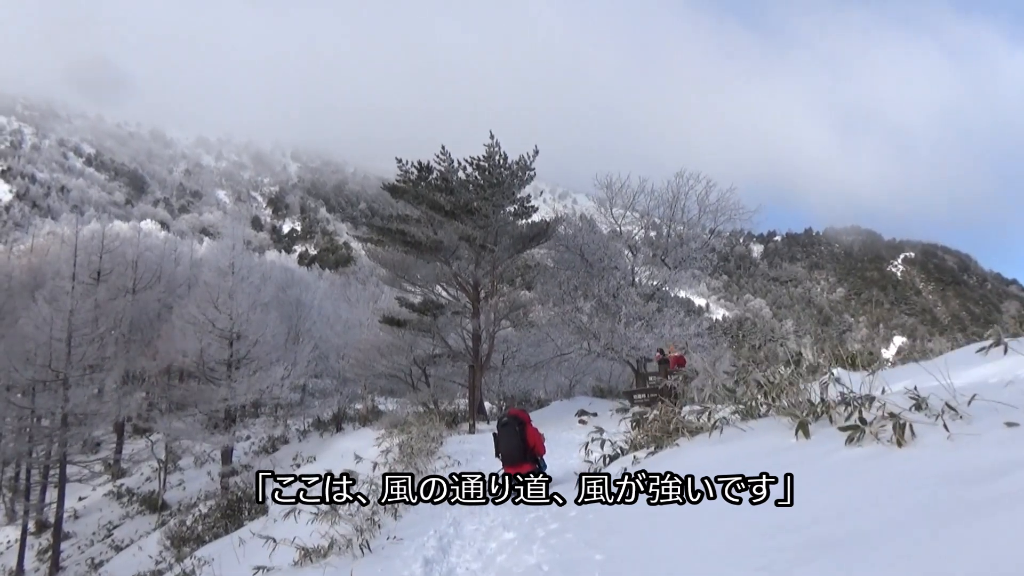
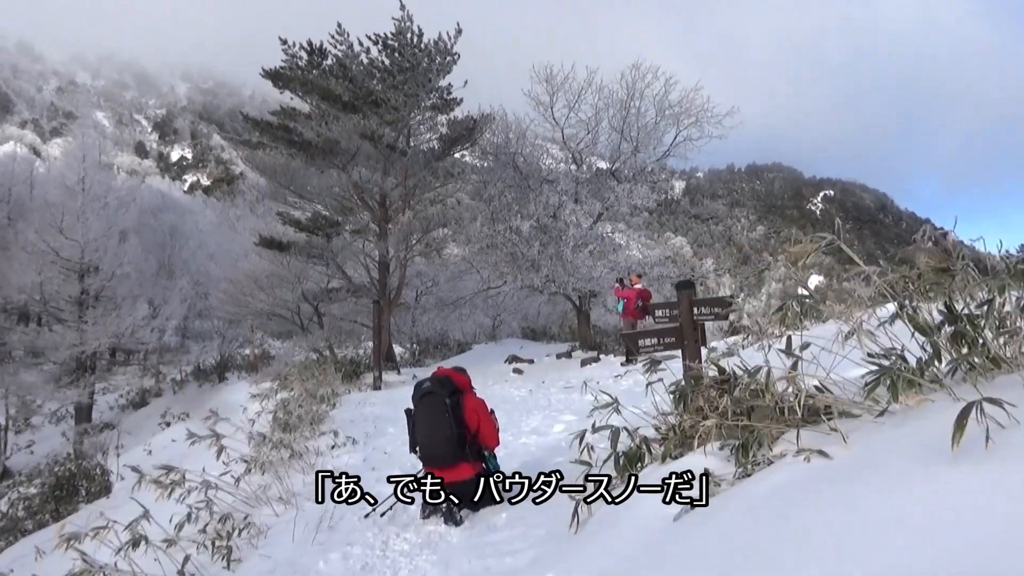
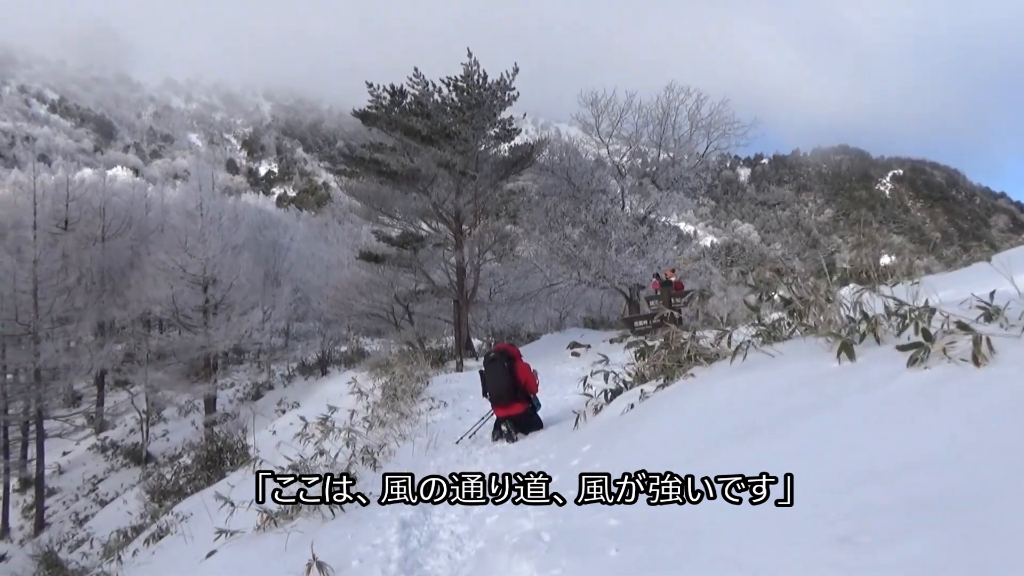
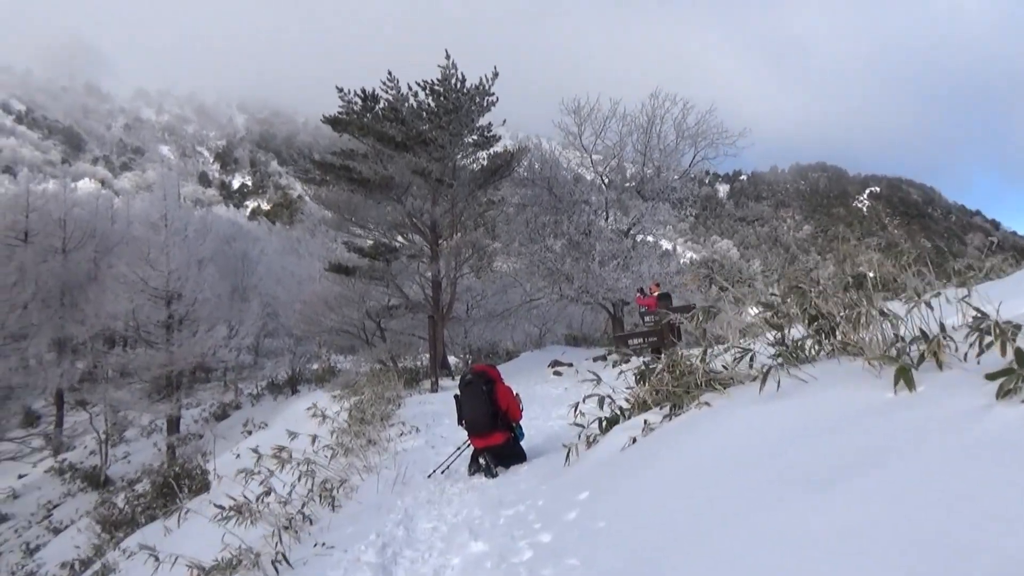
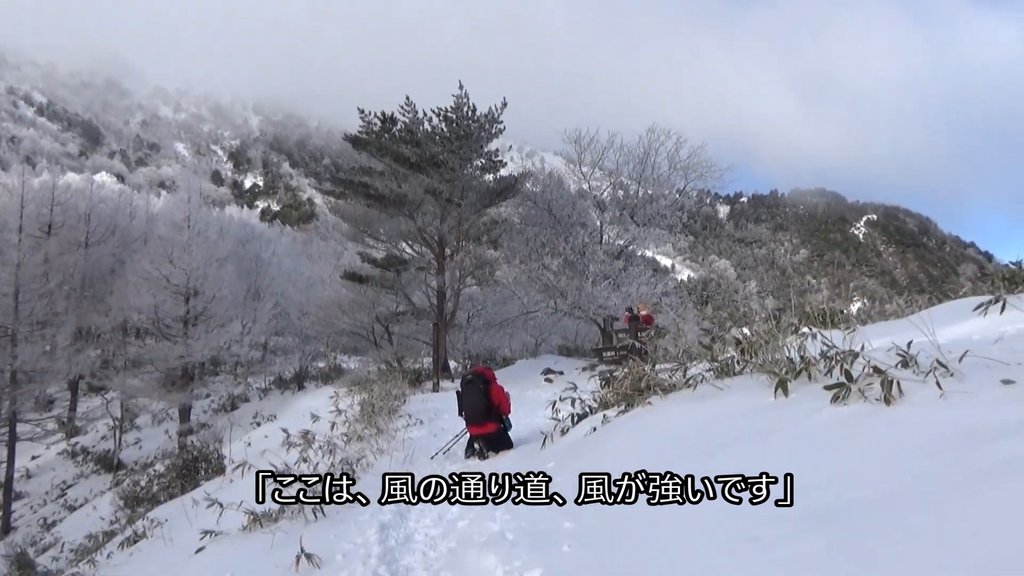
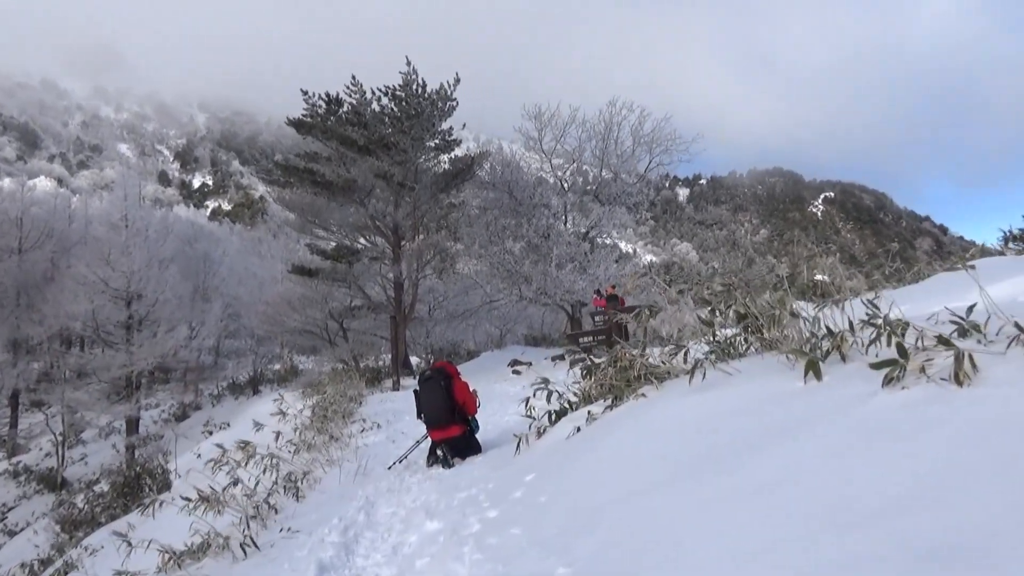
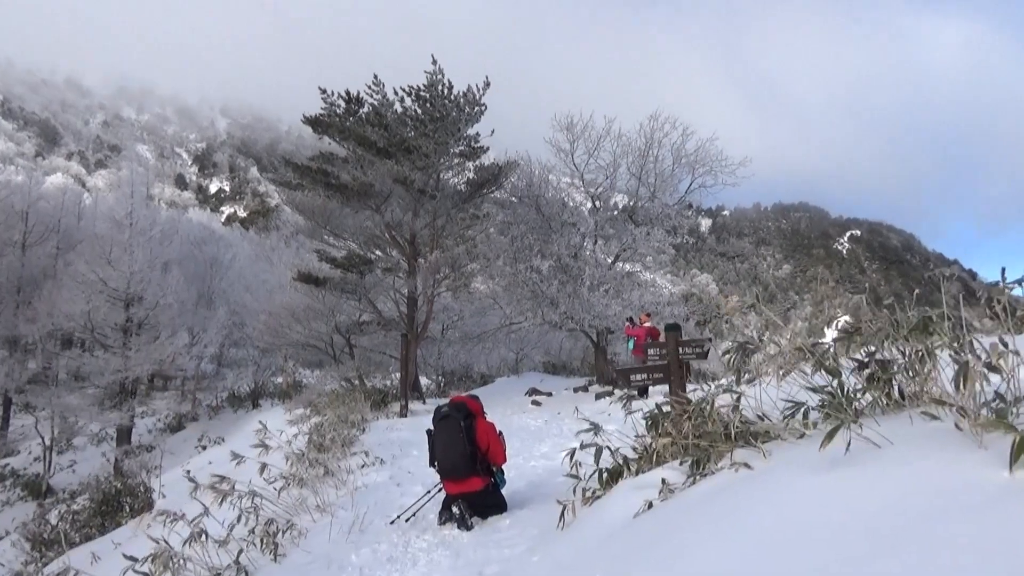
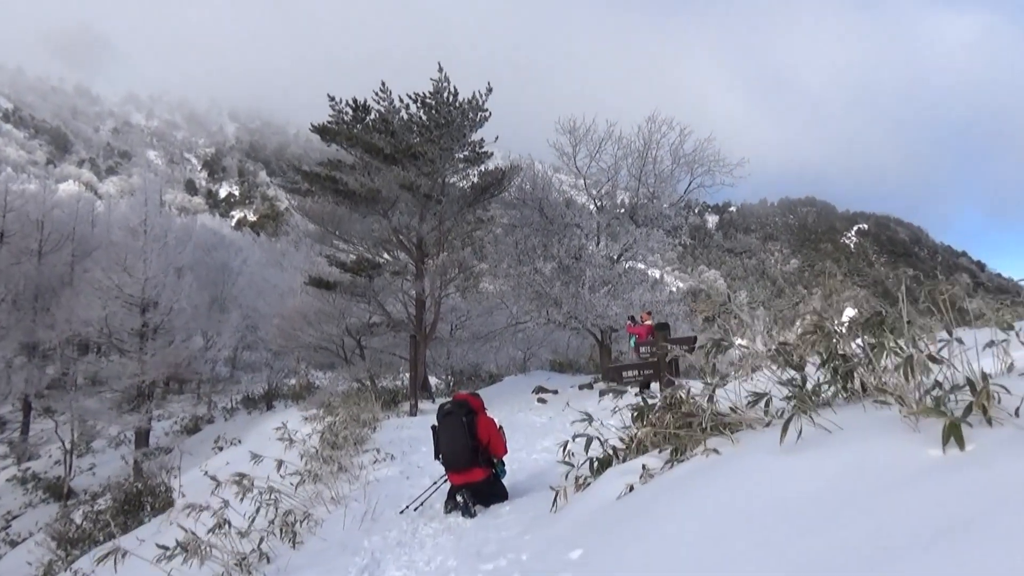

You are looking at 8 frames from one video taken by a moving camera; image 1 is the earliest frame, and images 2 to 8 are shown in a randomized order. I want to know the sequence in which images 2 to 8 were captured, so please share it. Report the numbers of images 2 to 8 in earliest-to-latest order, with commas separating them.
5, 3, 6, 4, 8, 7, 2
